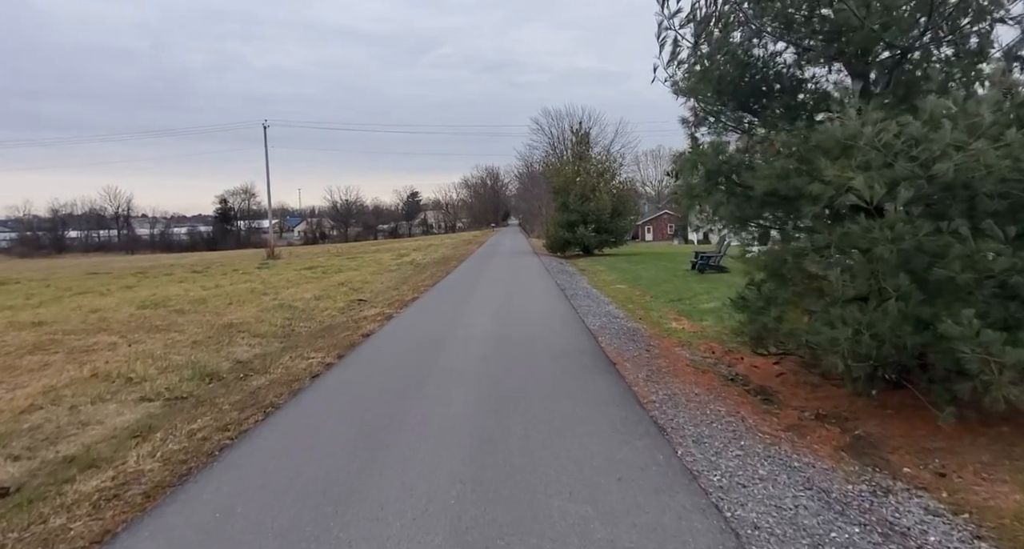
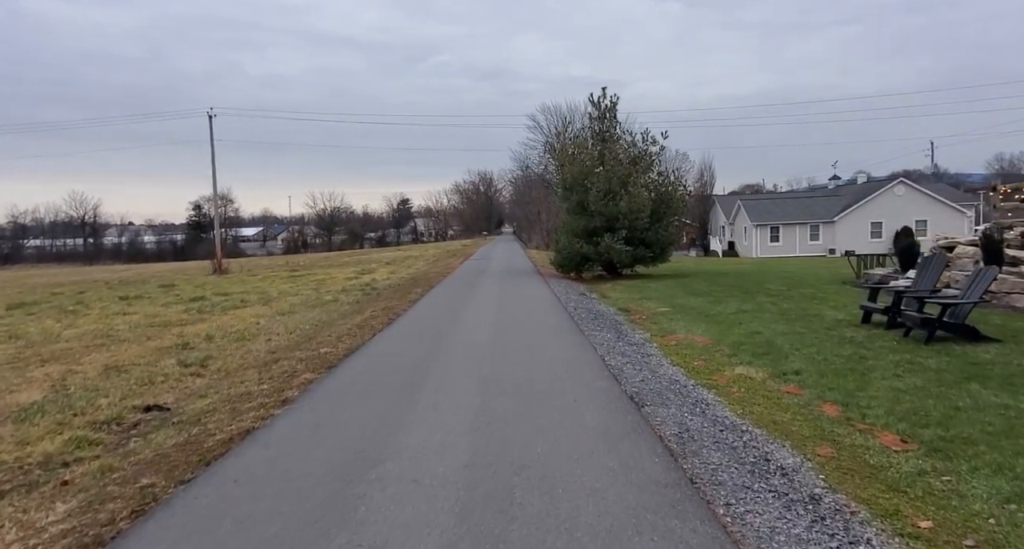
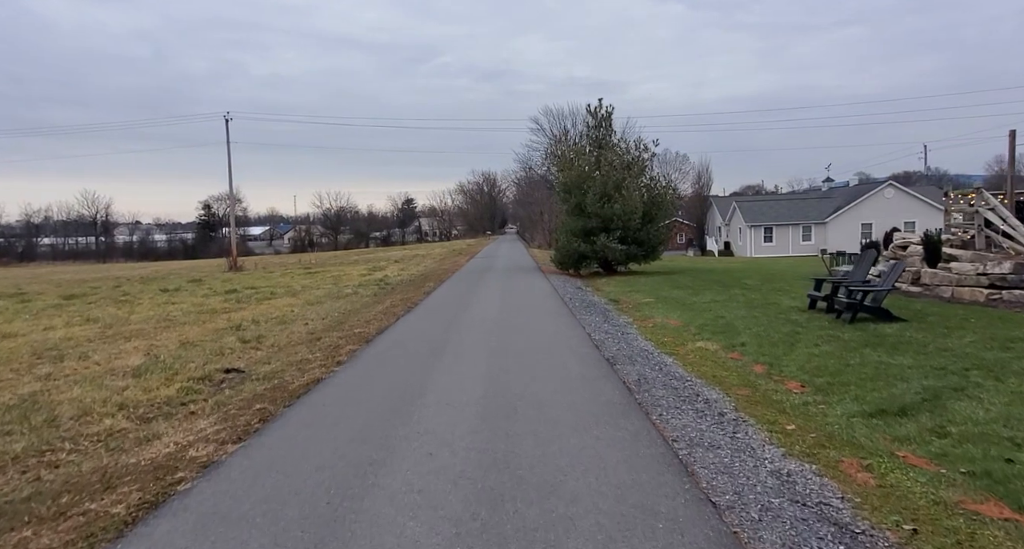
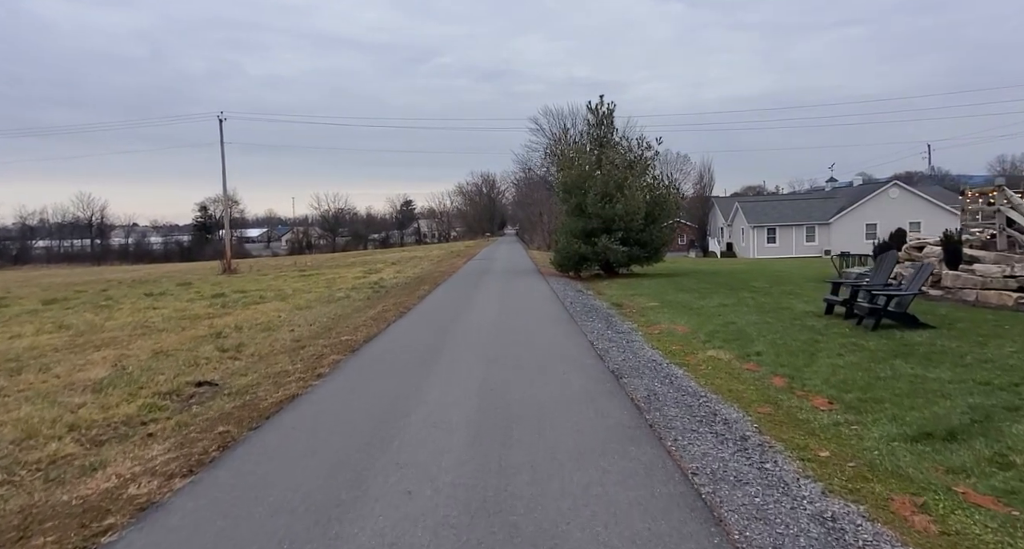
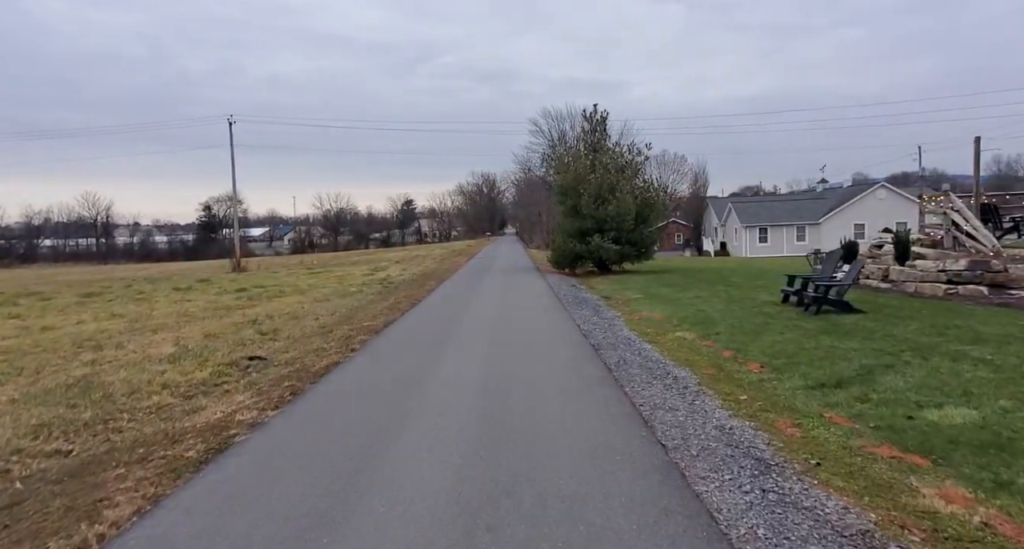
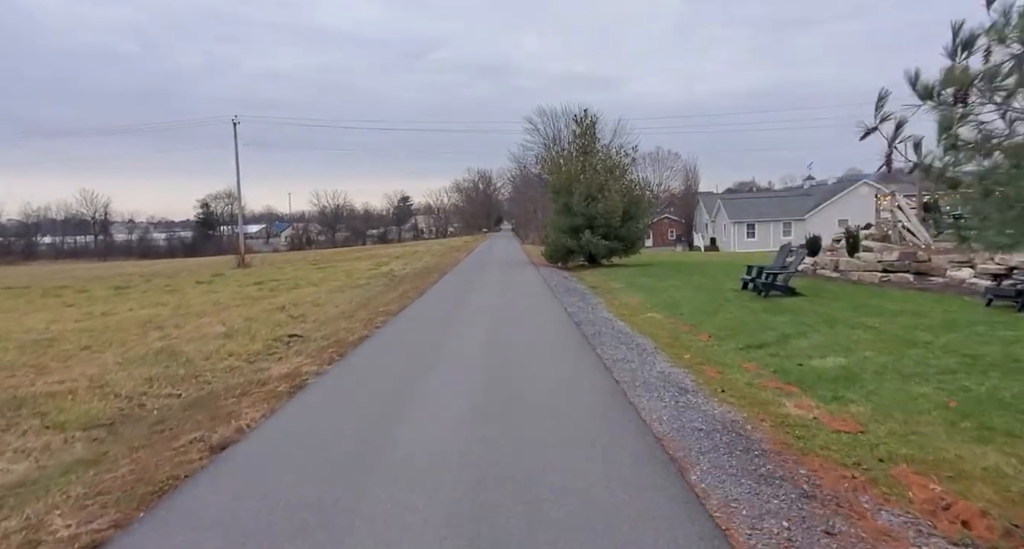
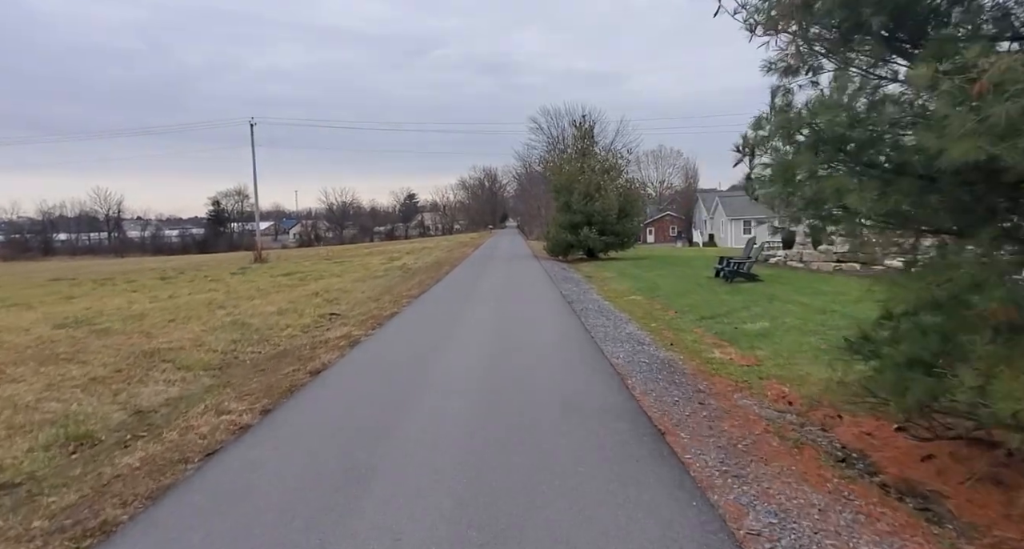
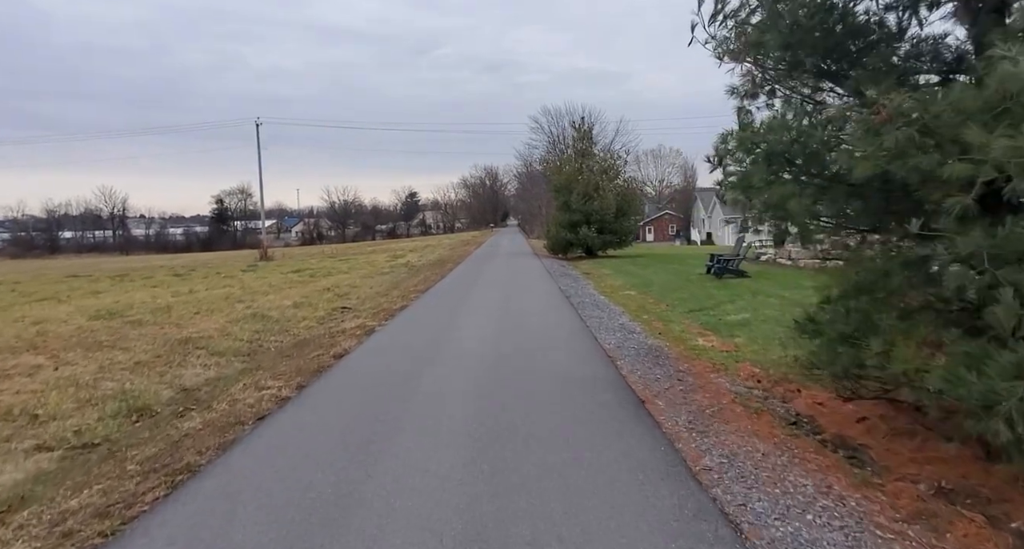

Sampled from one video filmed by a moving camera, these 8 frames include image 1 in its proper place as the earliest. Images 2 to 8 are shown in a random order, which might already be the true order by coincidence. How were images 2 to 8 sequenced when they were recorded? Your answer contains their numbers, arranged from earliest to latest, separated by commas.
8, 7, 6, 5, 3, 4, 2
